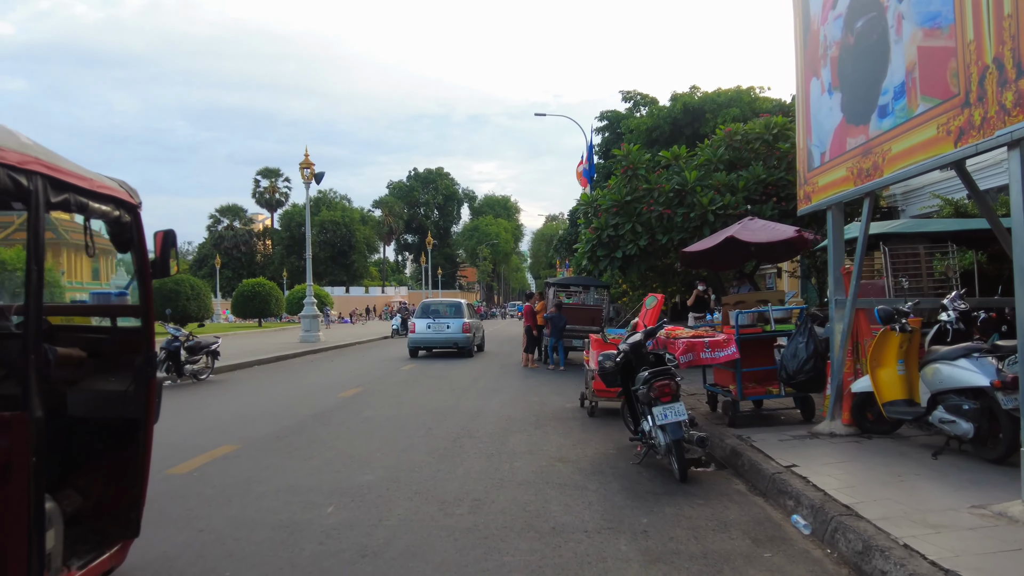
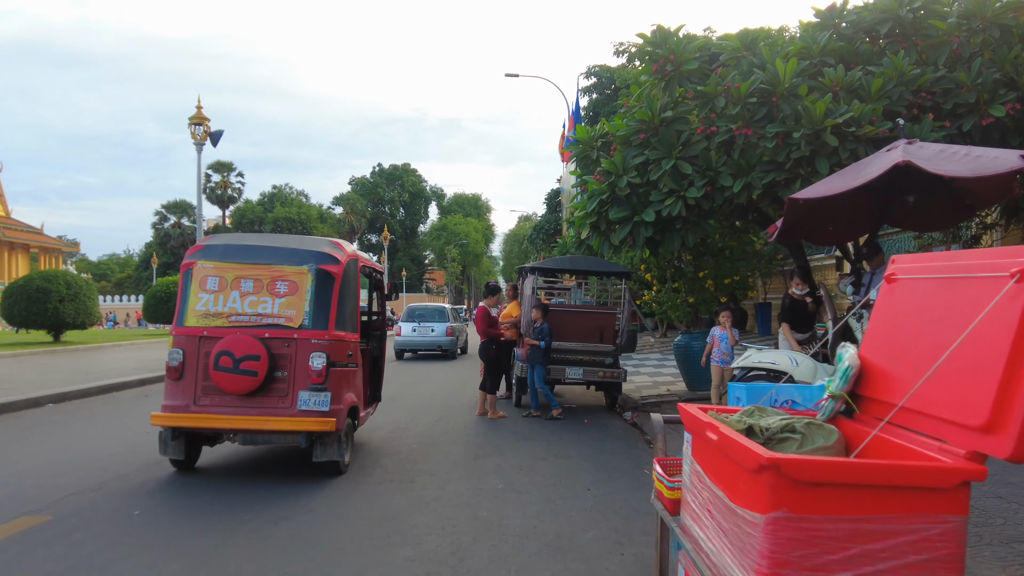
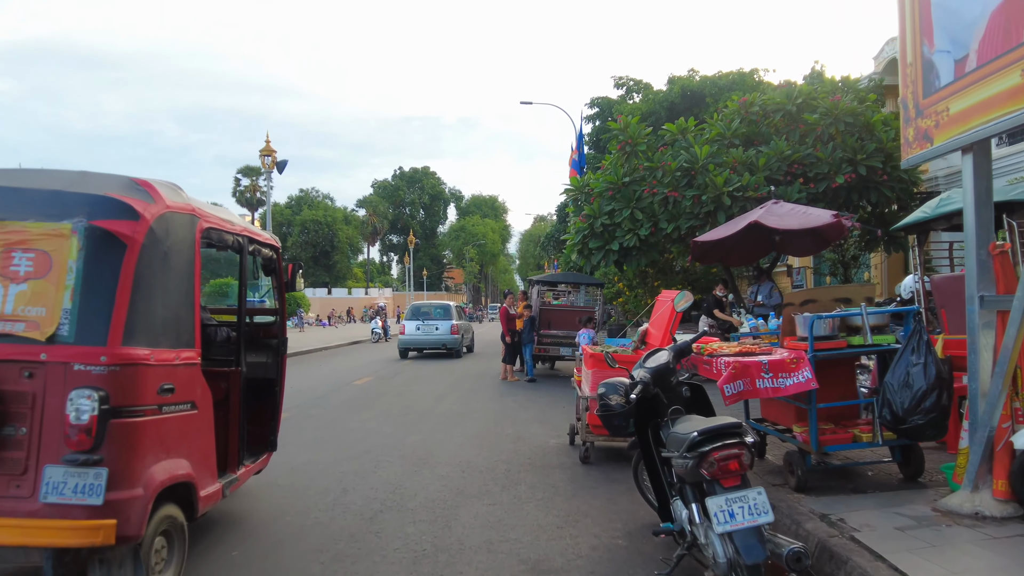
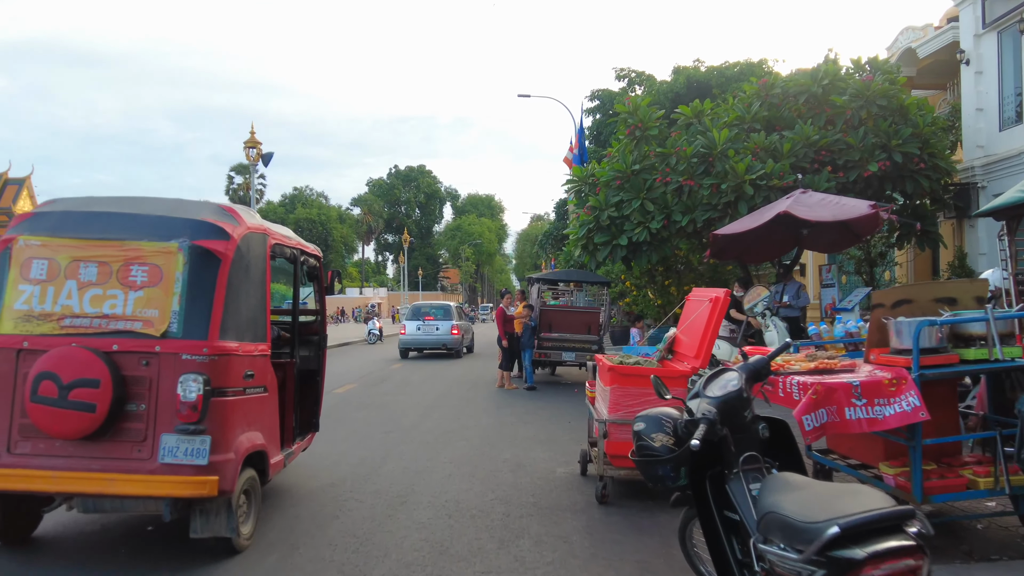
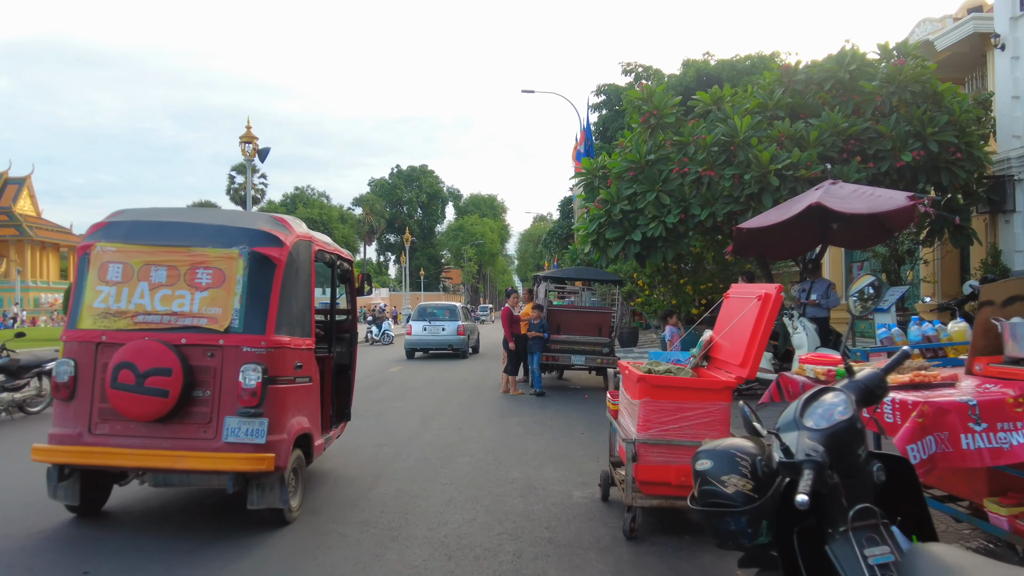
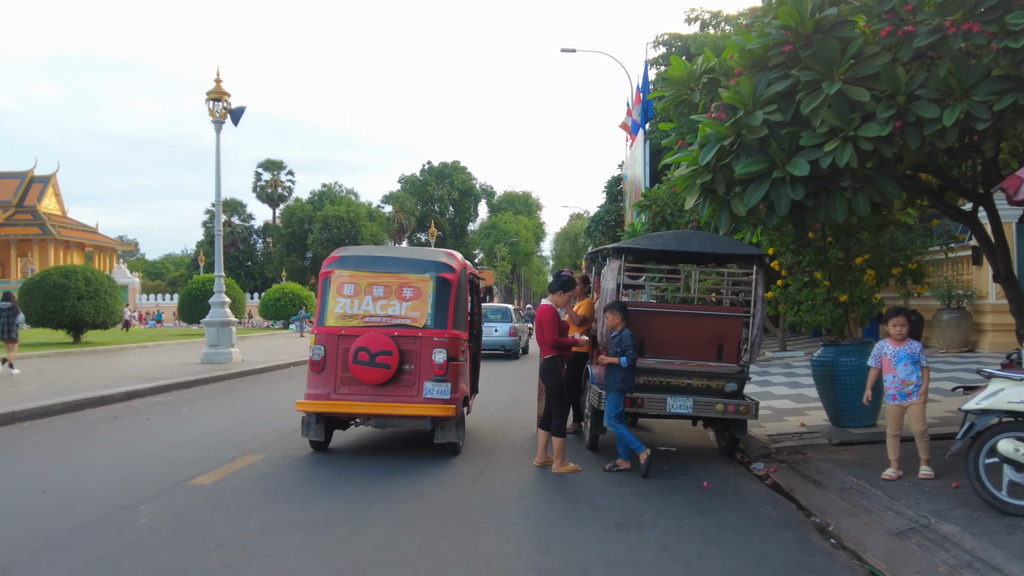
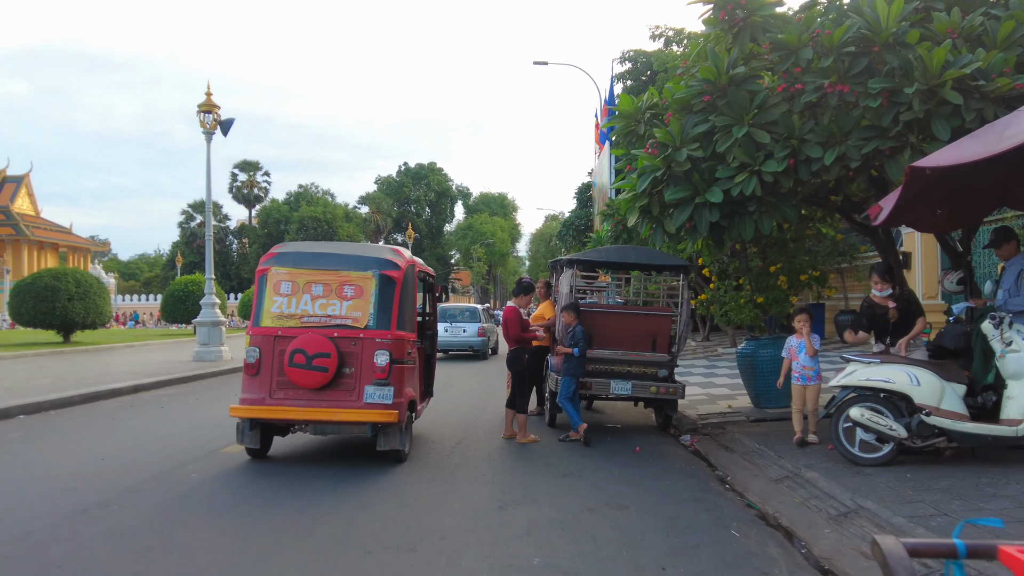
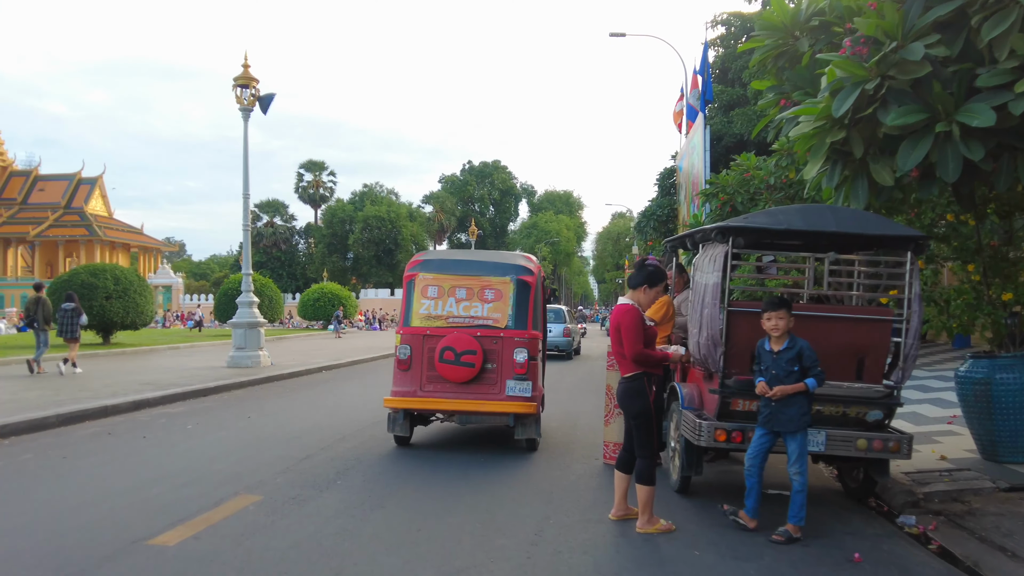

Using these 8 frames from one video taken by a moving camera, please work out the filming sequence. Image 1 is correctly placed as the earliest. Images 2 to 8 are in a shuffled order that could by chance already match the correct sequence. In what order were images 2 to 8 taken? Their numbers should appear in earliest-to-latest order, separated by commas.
3, 4, 5, 2, 7, 6, 8
